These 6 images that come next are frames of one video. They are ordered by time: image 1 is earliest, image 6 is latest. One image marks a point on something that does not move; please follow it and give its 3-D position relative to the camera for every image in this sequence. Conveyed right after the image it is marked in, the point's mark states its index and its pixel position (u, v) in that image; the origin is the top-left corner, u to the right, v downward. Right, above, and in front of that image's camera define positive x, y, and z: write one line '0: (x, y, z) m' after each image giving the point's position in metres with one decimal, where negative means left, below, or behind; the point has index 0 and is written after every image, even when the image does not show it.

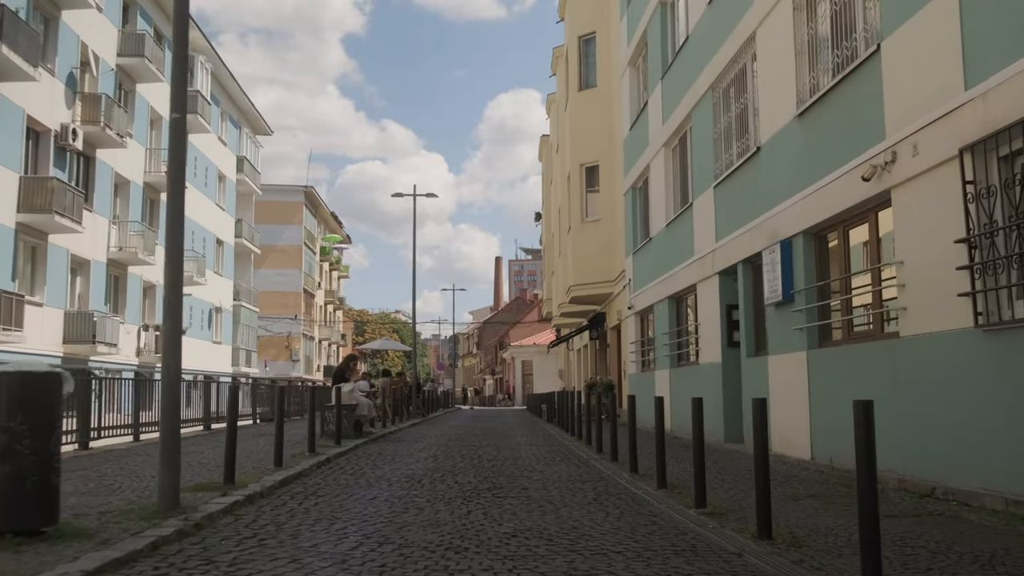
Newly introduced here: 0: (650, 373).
0: (+2.7, -1.7, +19.7) m
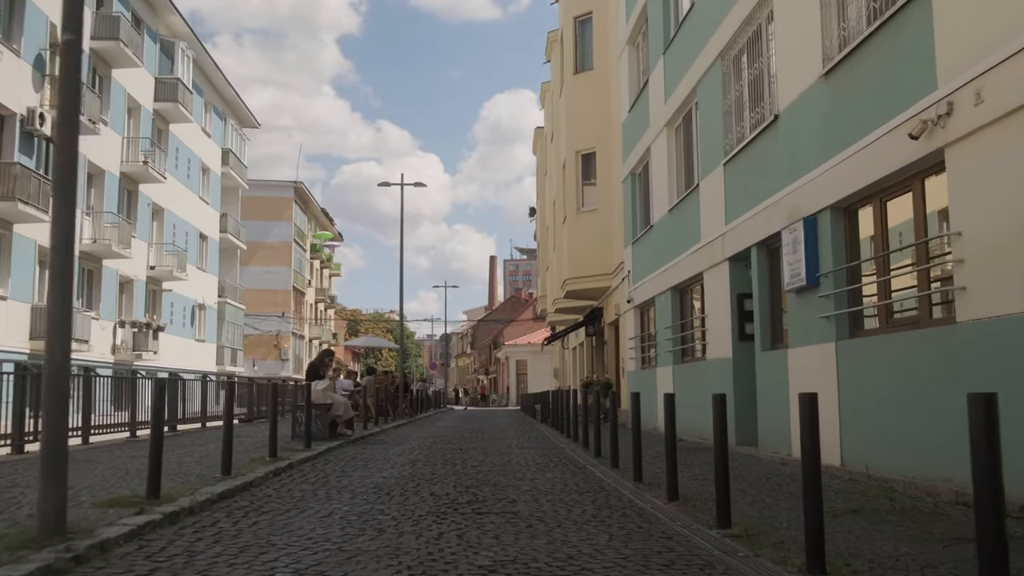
0: (+2.6, -1.5, +18.4) m
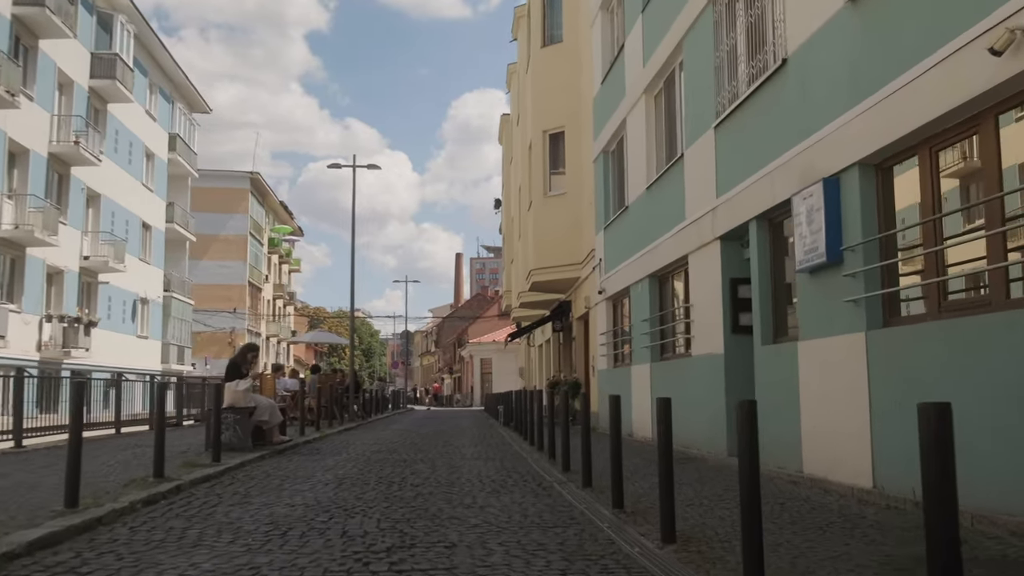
0: (+1.9, -1.3, +16.4) m
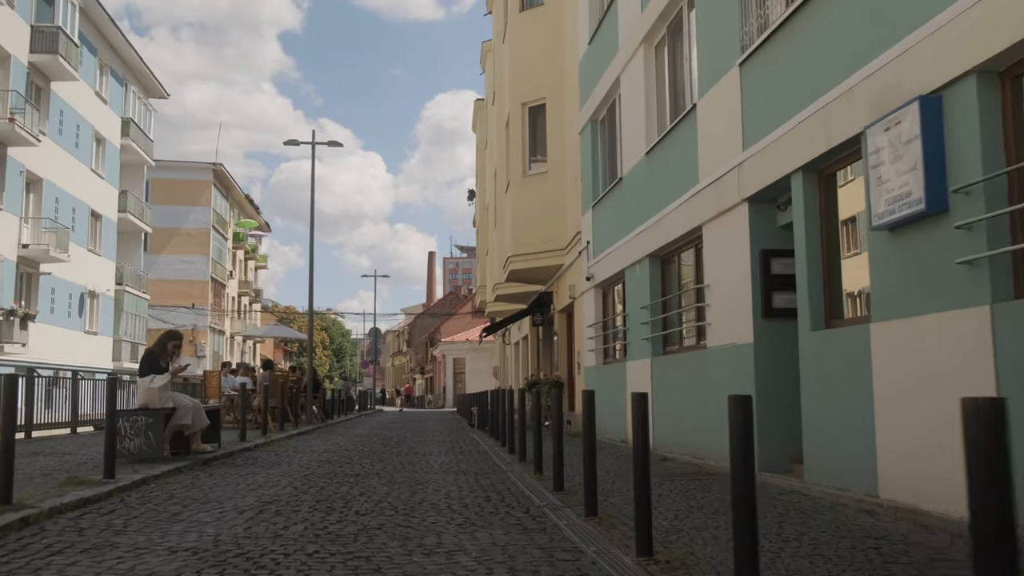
0: (+1.5, -1.1, +14.3) m
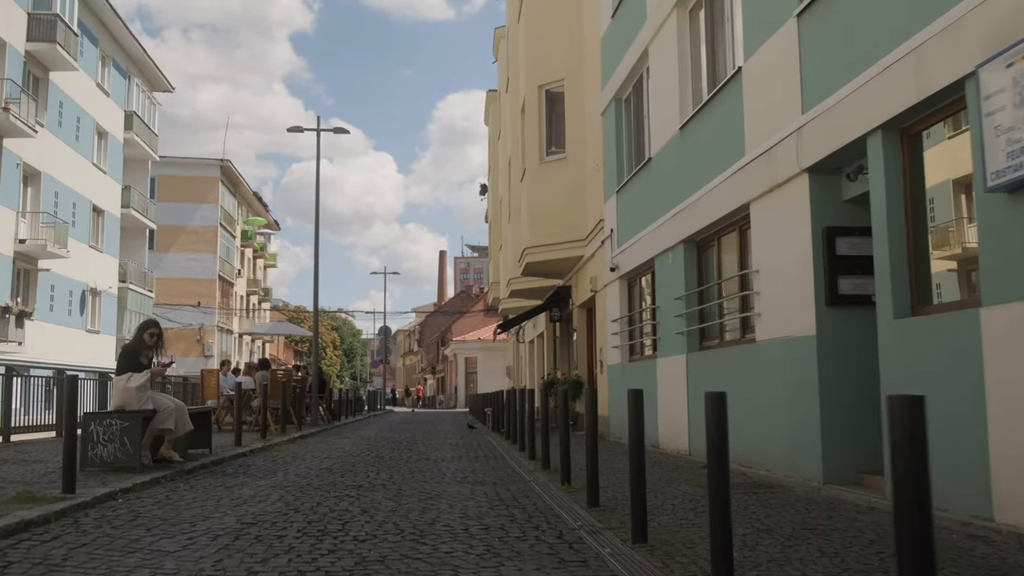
0: (+1.8, -1.0, +13.1) m
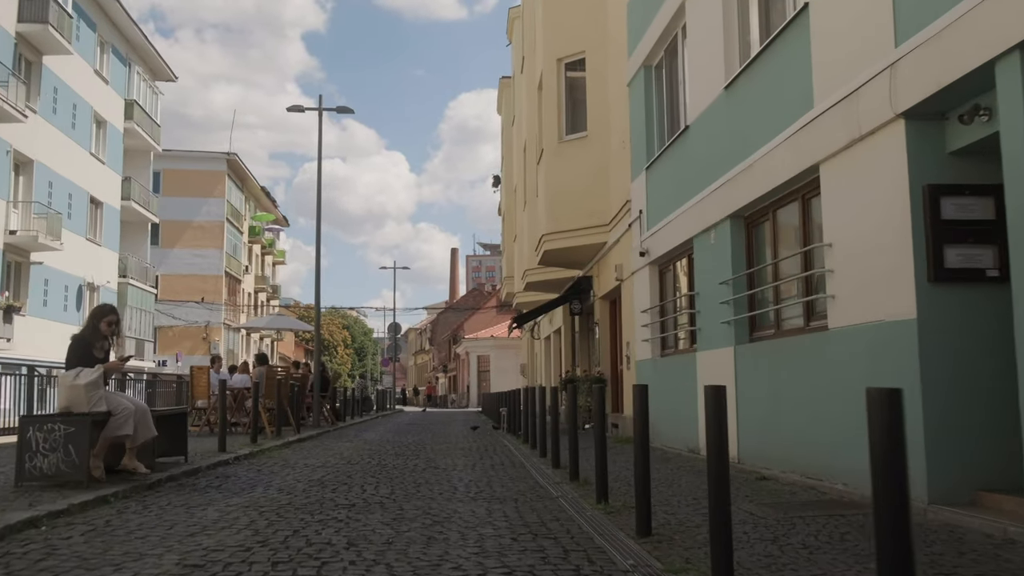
0: (+2.0, -0.8, +11.6) m
